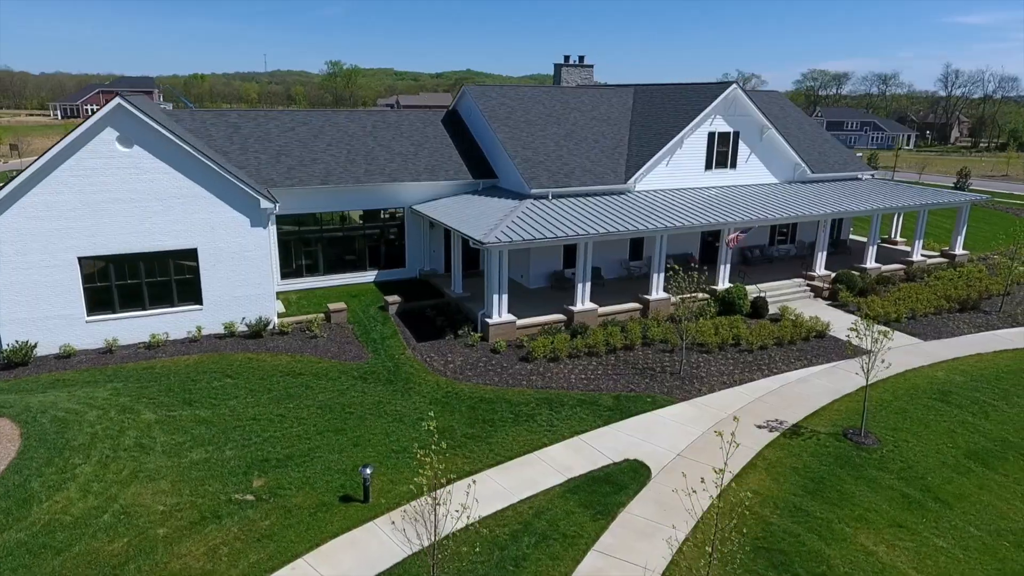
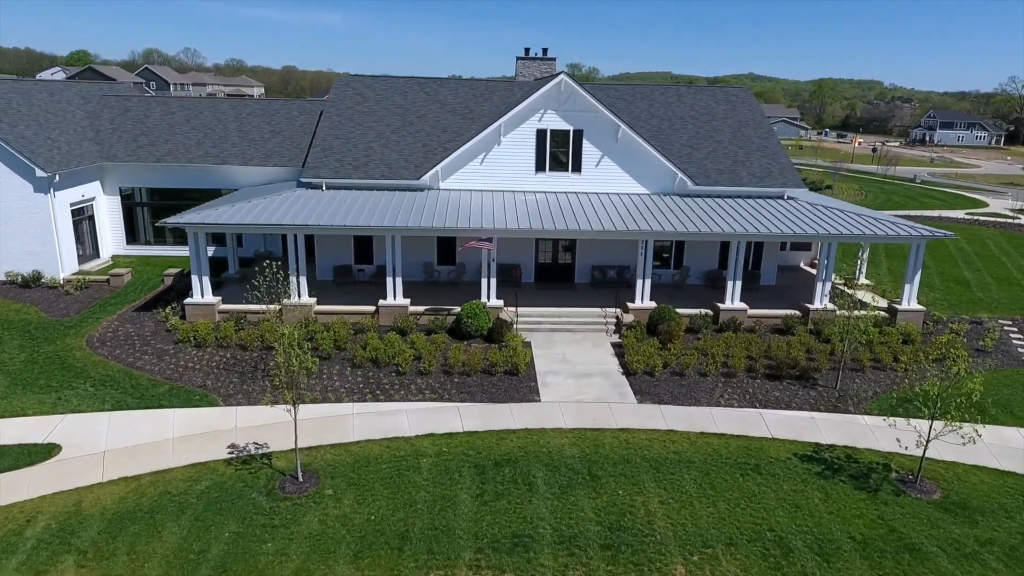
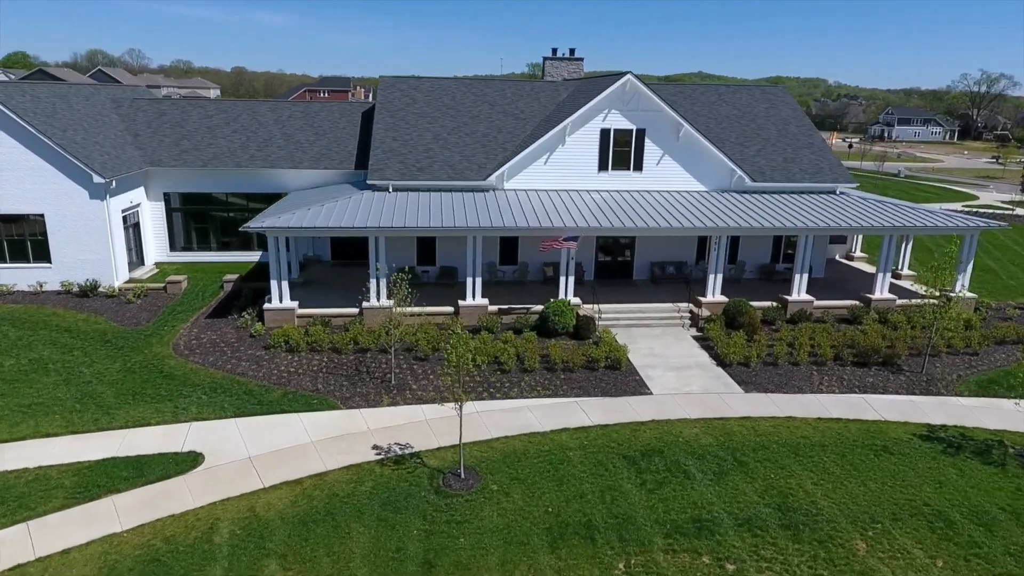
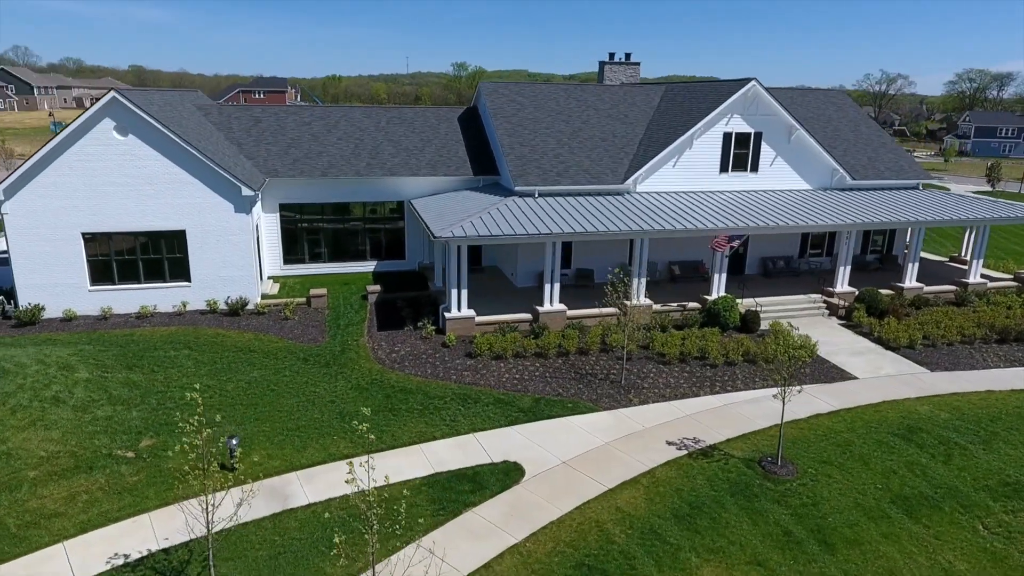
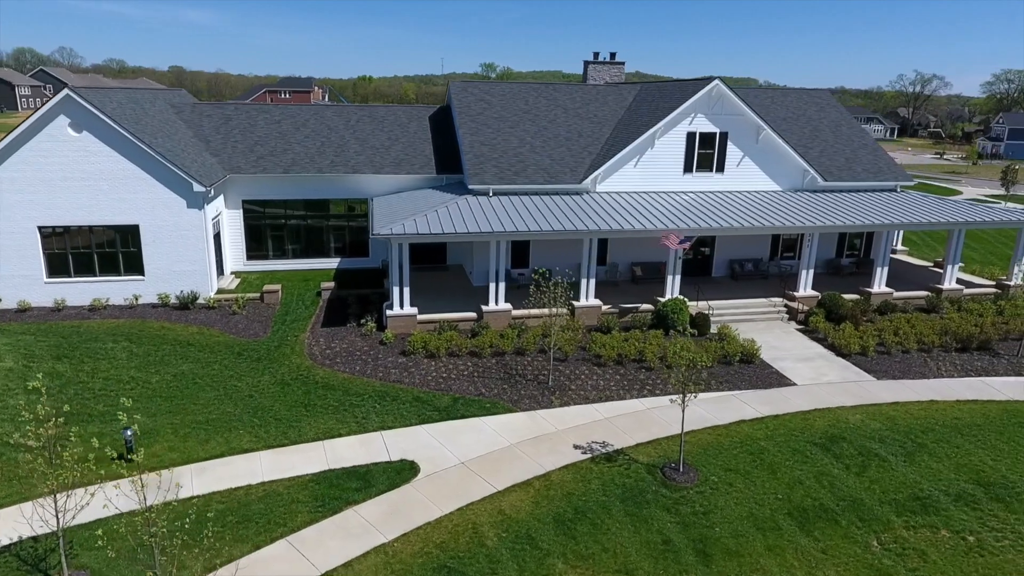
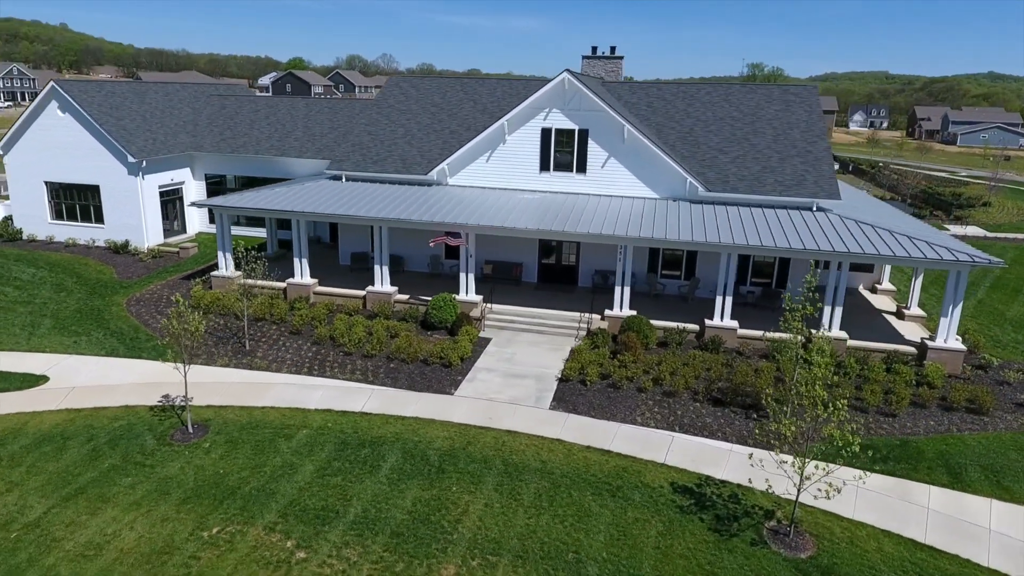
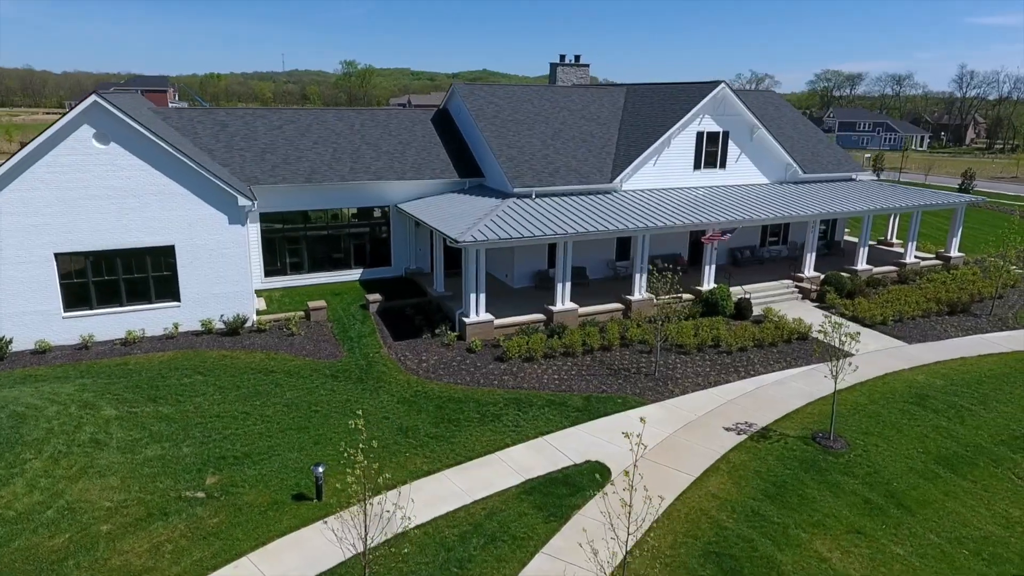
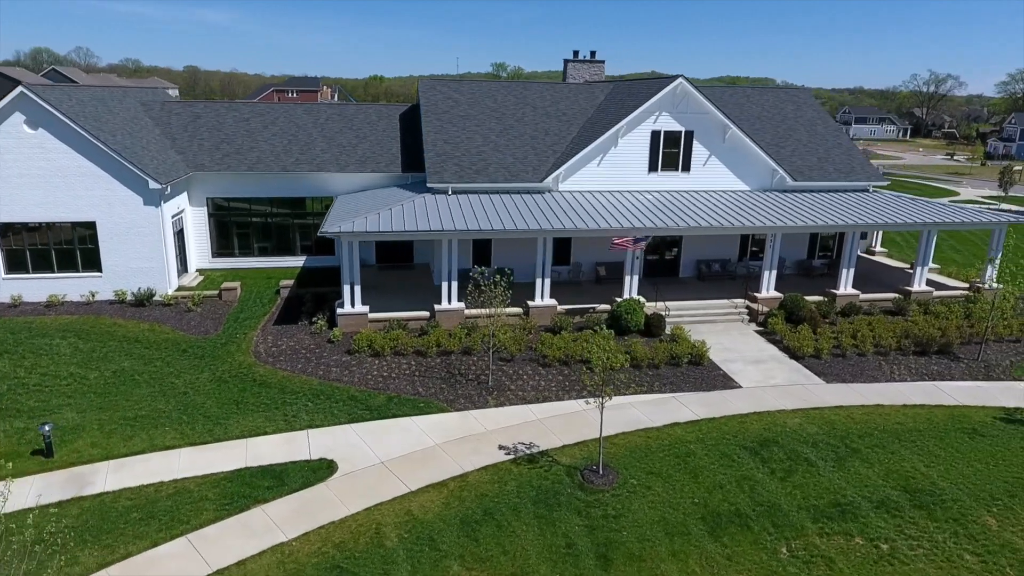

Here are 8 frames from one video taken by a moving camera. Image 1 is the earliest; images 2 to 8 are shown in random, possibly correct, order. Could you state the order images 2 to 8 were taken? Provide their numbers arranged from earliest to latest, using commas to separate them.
7, 4, 5, 8, 3, 2, 6
